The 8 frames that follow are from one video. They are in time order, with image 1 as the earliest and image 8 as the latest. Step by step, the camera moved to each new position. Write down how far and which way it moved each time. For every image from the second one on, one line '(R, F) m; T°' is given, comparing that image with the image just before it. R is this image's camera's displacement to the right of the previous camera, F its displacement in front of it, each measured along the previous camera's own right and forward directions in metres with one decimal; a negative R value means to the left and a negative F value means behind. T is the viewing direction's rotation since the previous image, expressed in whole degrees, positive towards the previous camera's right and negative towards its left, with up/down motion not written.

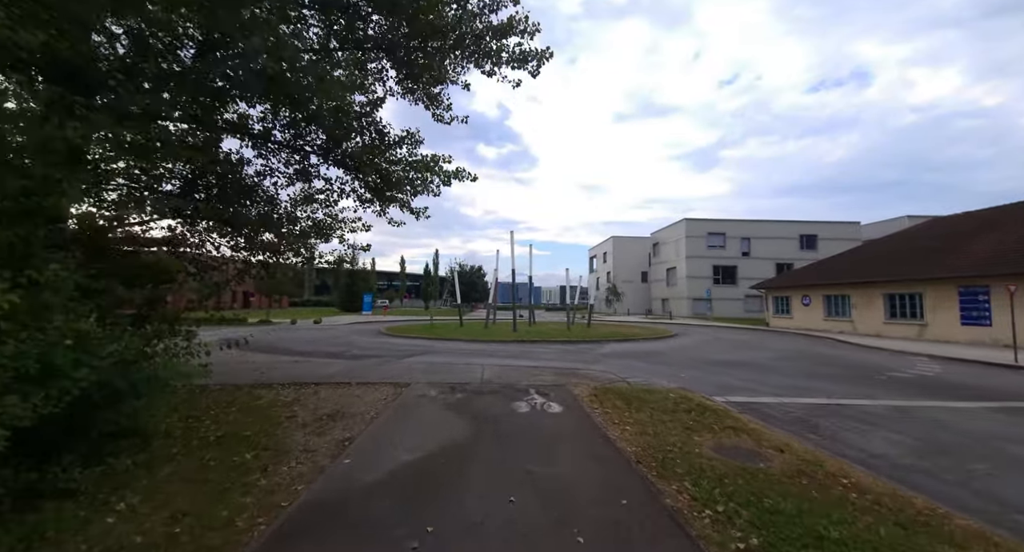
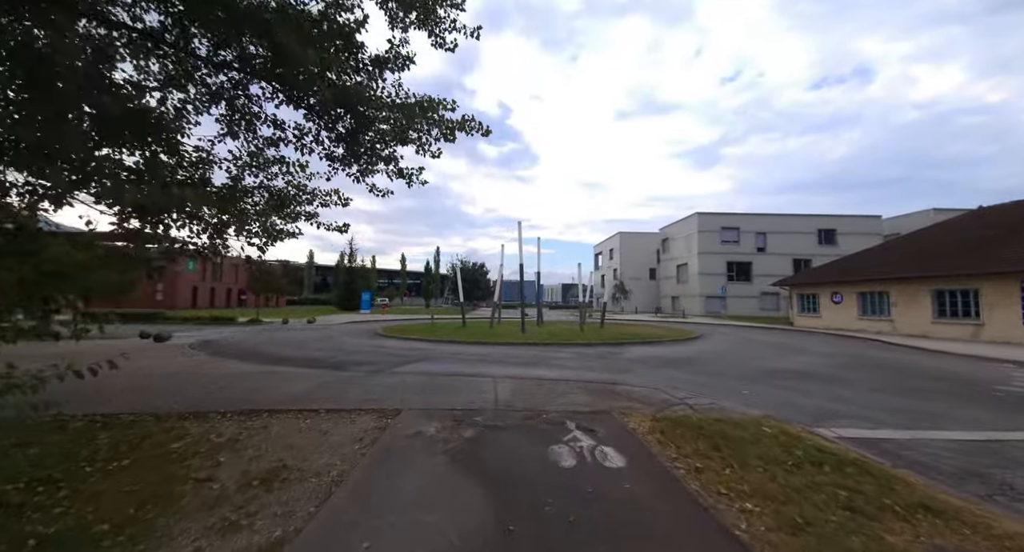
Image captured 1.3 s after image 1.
(-0.3, +1.9) m; 0°
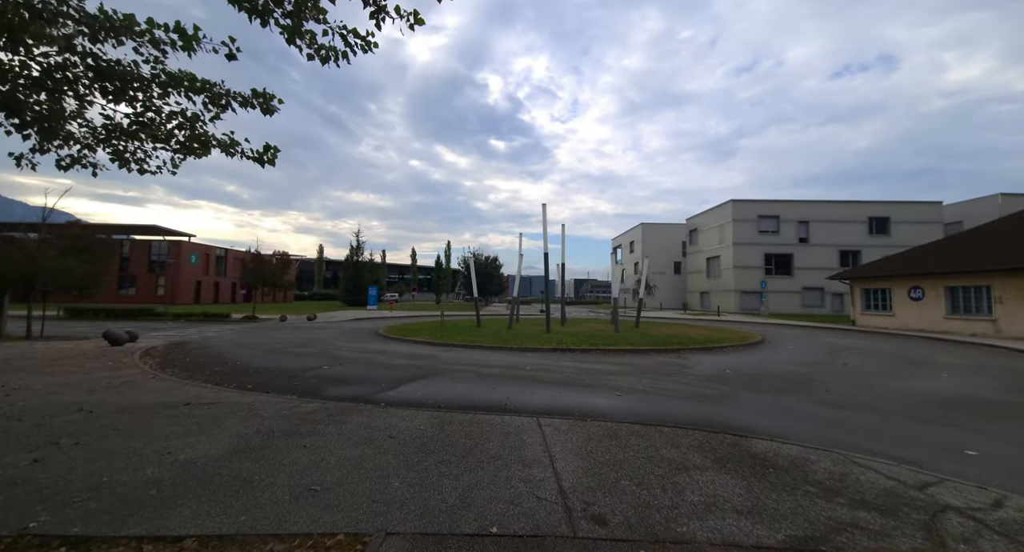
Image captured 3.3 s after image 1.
(-0.5, +2.9) m; -1°
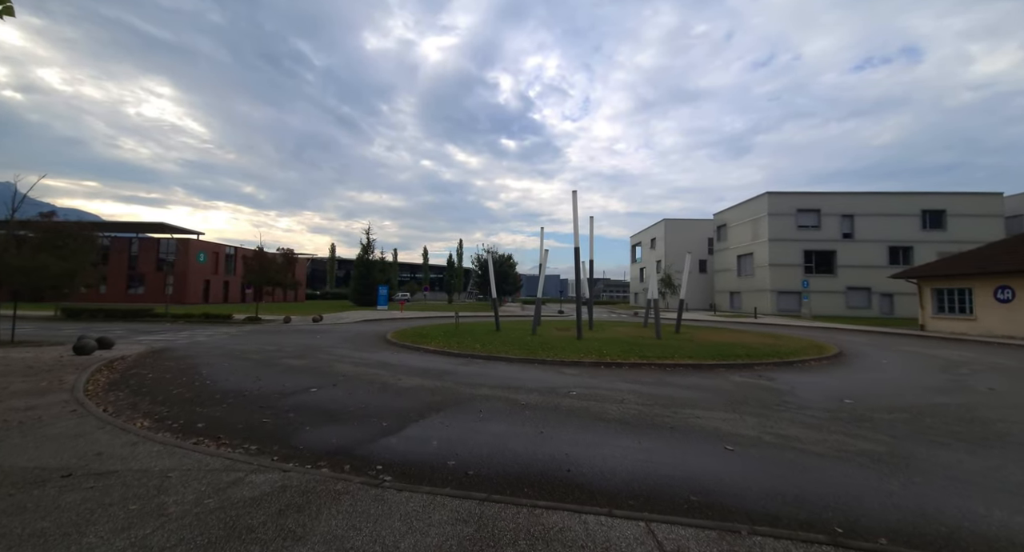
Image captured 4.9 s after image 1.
(-0.5, +2.2) m; -2°
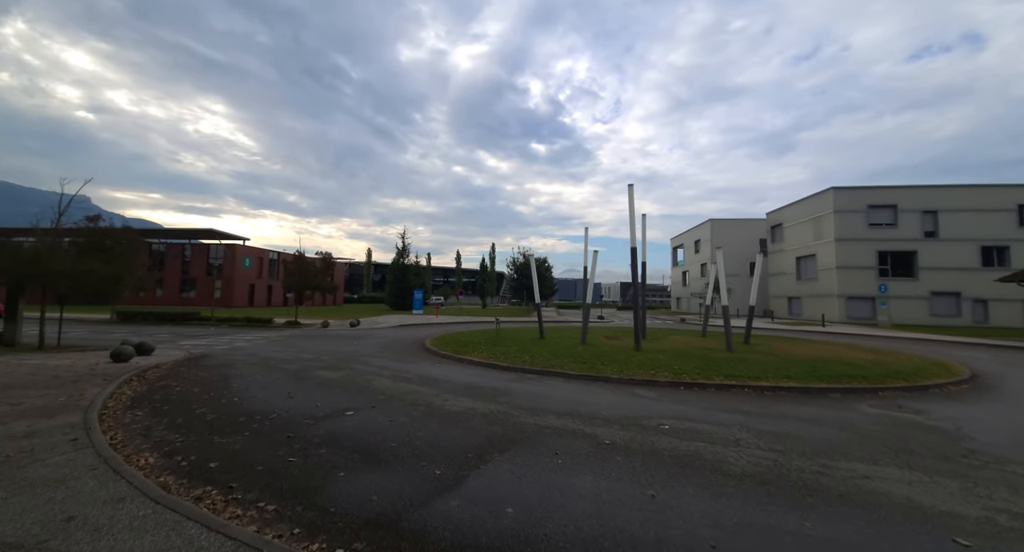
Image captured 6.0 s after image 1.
(-0.6, +1.3) m; -4°
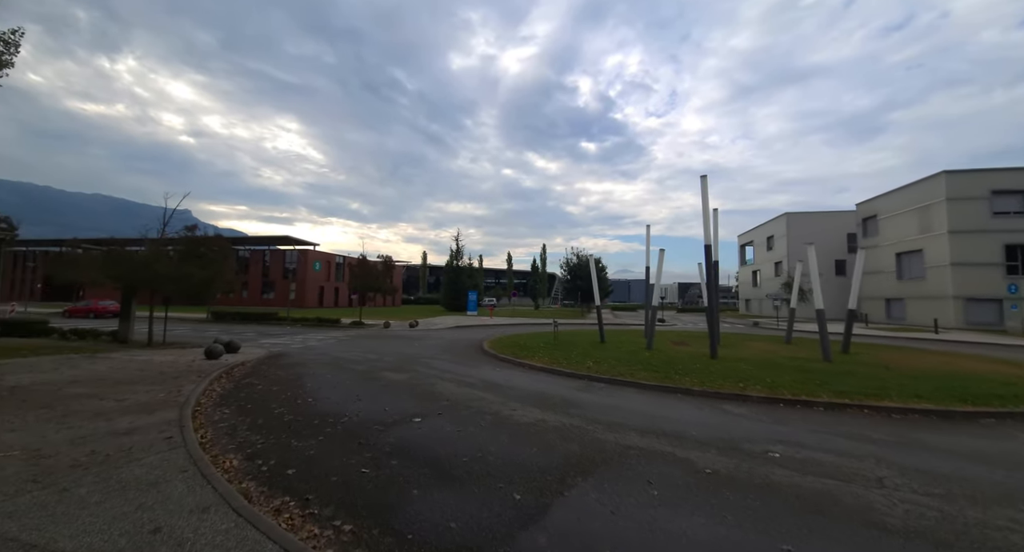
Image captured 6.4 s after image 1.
(-0.4, +0.5) m; -7°
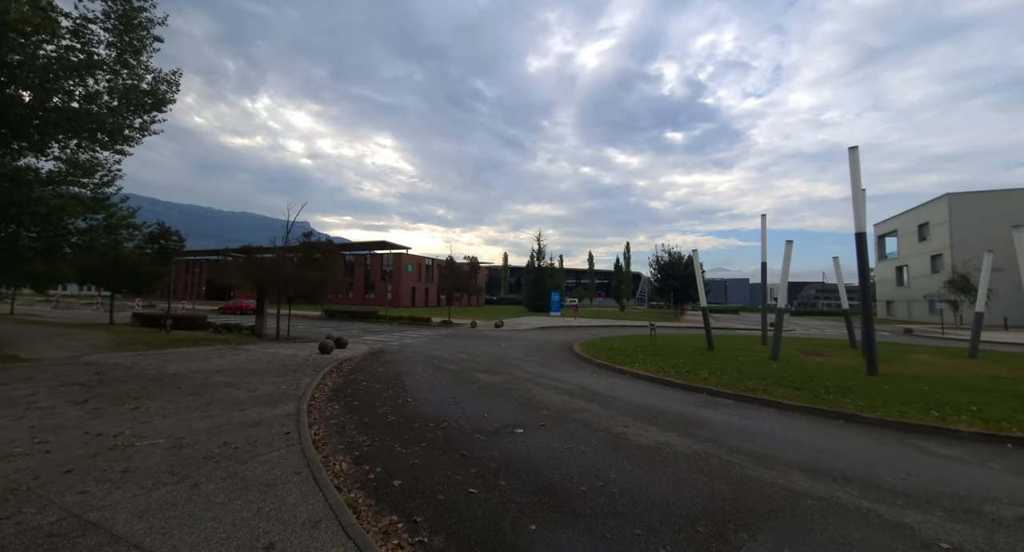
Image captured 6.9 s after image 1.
(-0.5, +0.8) m; -11°
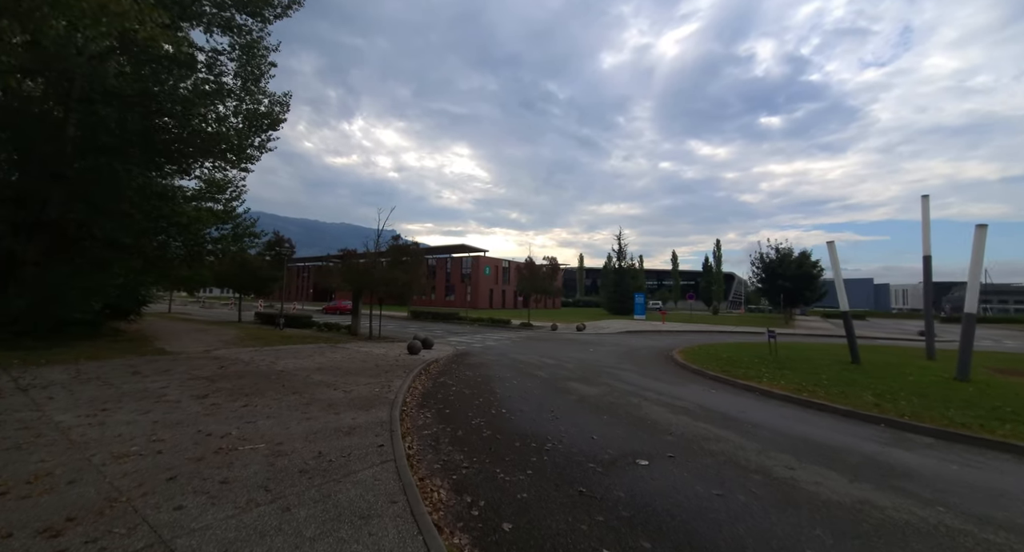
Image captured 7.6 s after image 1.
(-0.7, +1.1) m; -11°
